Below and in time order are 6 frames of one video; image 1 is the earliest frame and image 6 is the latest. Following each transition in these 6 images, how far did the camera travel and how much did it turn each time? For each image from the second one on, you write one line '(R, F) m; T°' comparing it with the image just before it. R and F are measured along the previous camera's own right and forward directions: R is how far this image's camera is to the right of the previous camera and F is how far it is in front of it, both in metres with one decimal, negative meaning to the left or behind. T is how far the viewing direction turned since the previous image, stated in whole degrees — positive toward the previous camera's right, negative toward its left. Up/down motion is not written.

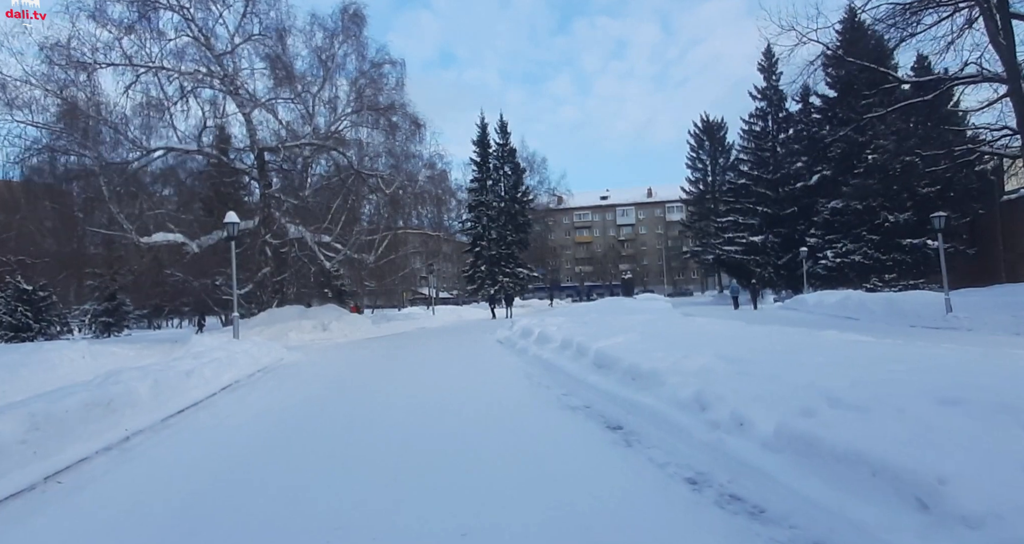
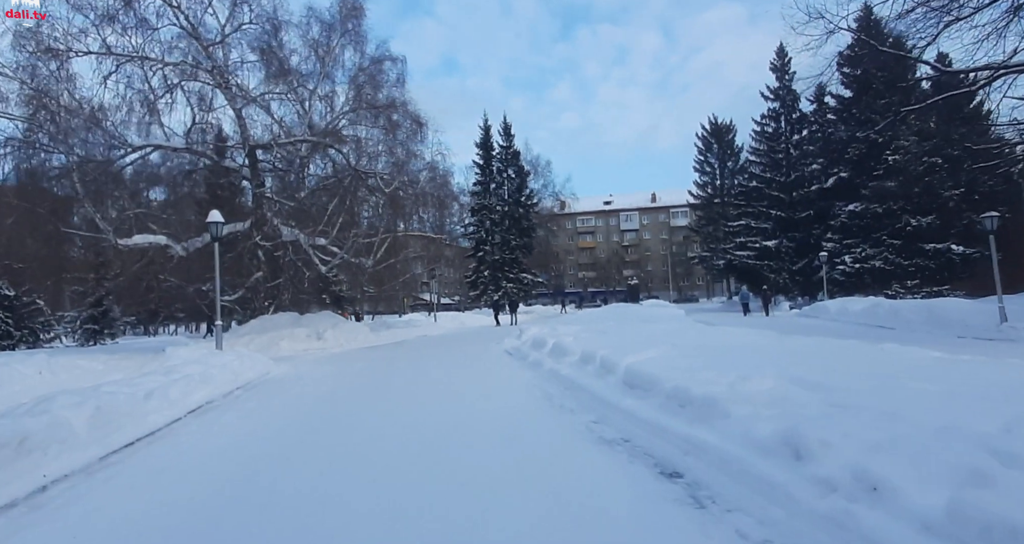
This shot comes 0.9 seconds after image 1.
(-0.2, +1.3) m; 0°
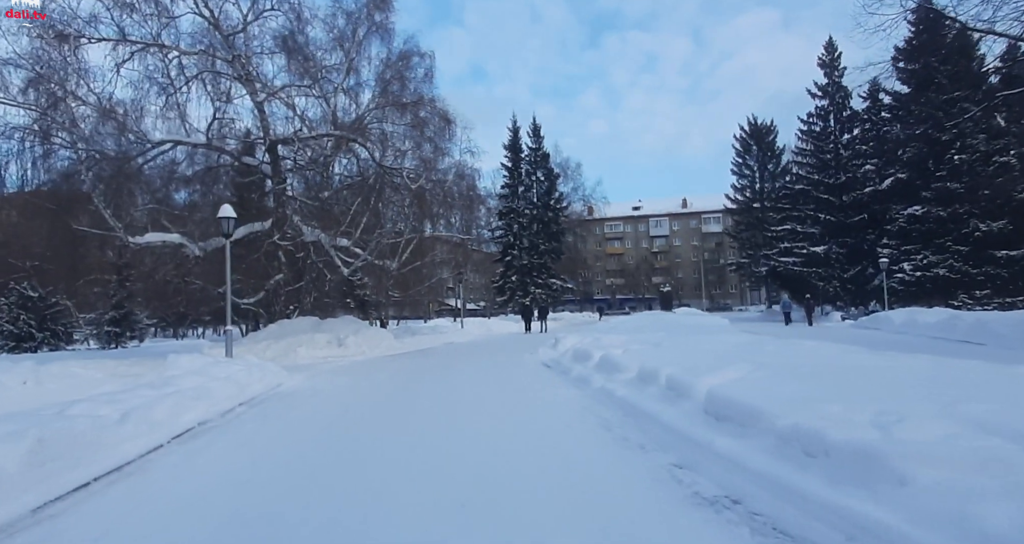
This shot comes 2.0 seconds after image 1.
(-0.3, +1.4) m; -2°
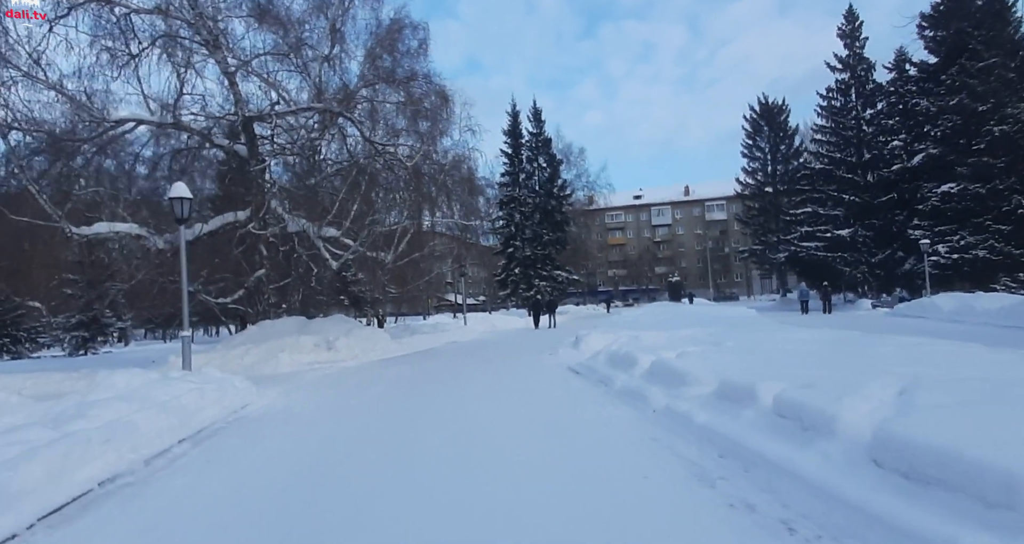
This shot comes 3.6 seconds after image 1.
(-0.4, +2.2) m; 0°
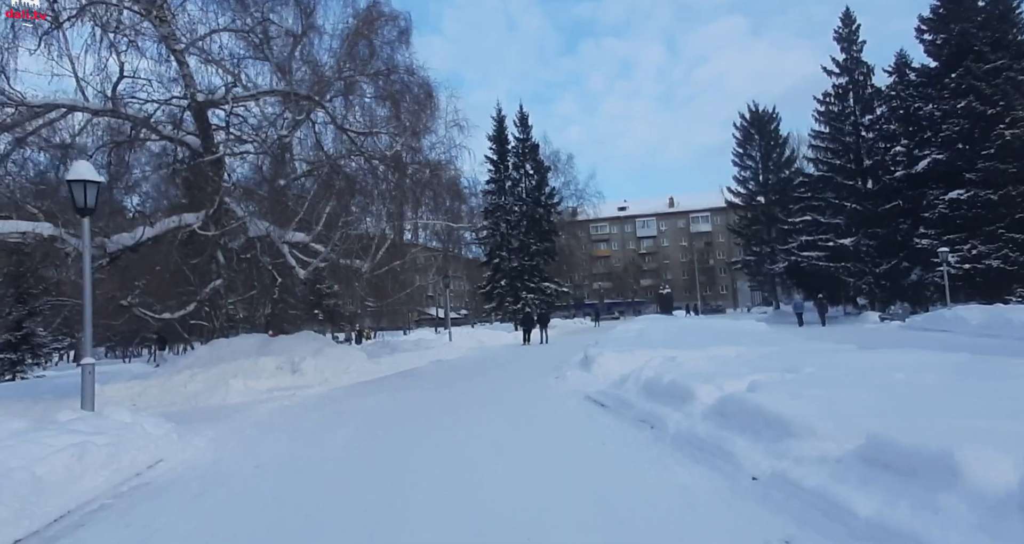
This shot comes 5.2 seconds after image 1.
(-0.4, +2.1) m; +2°
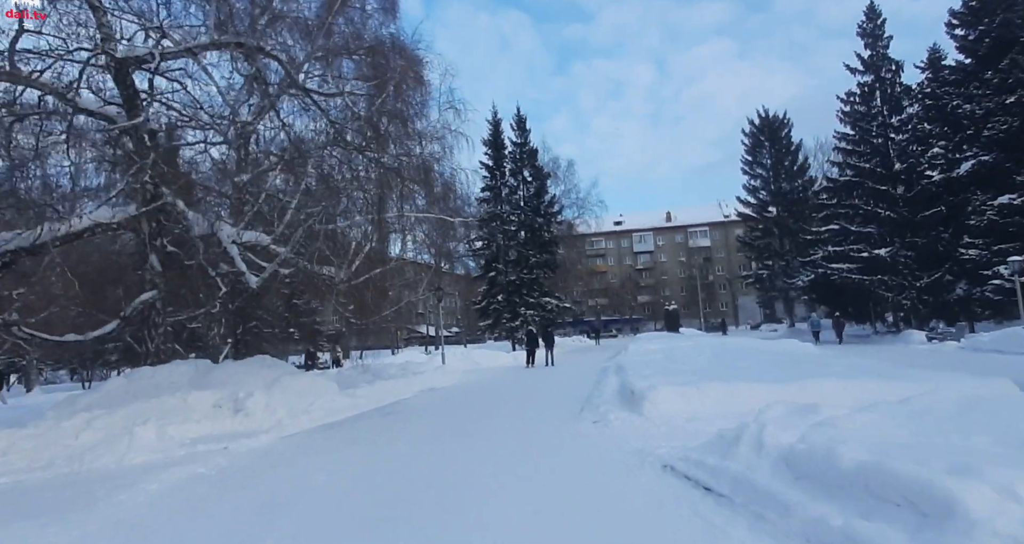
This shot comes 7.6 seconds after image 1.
(-0.5, +3.3) m; +1°
